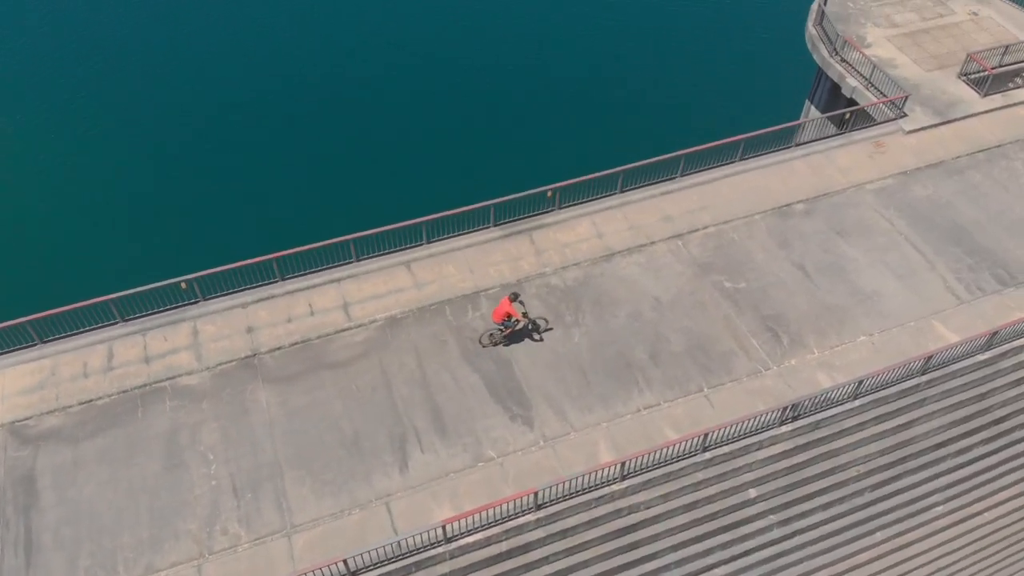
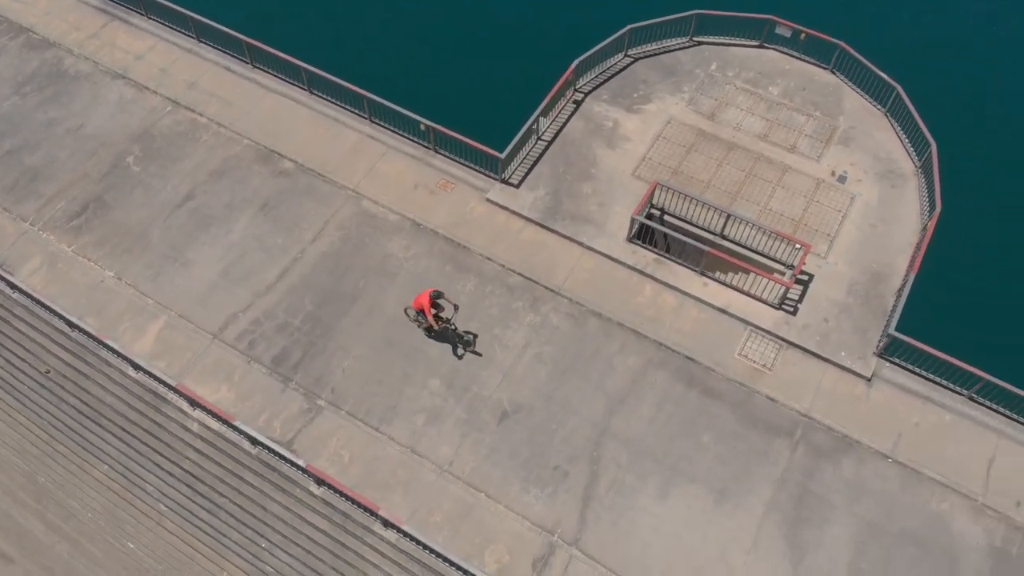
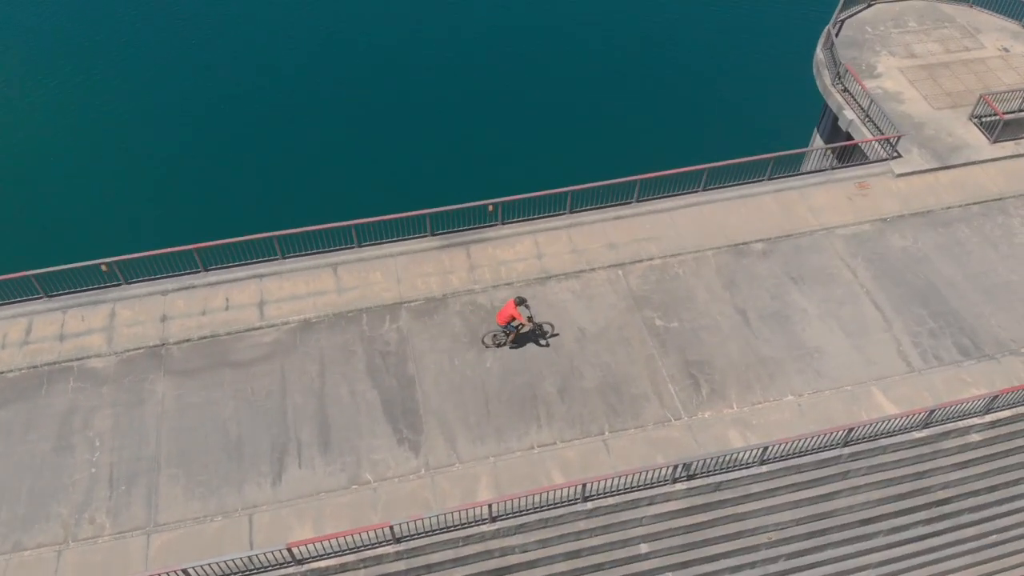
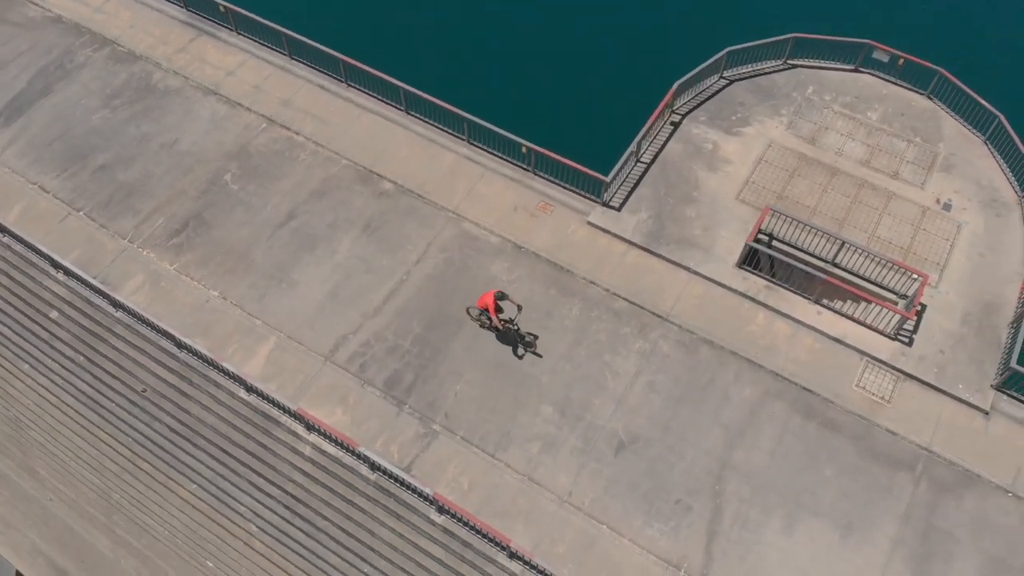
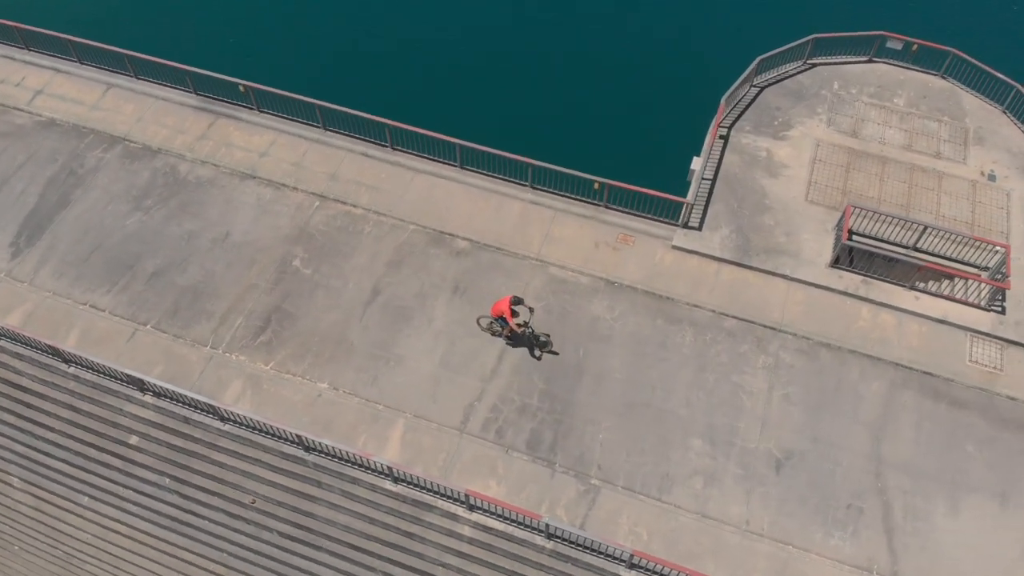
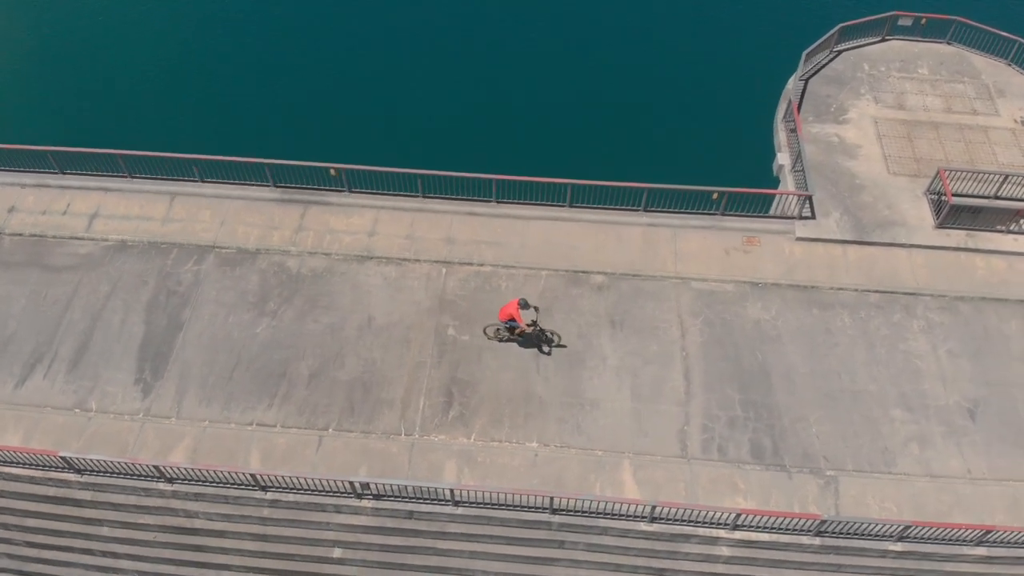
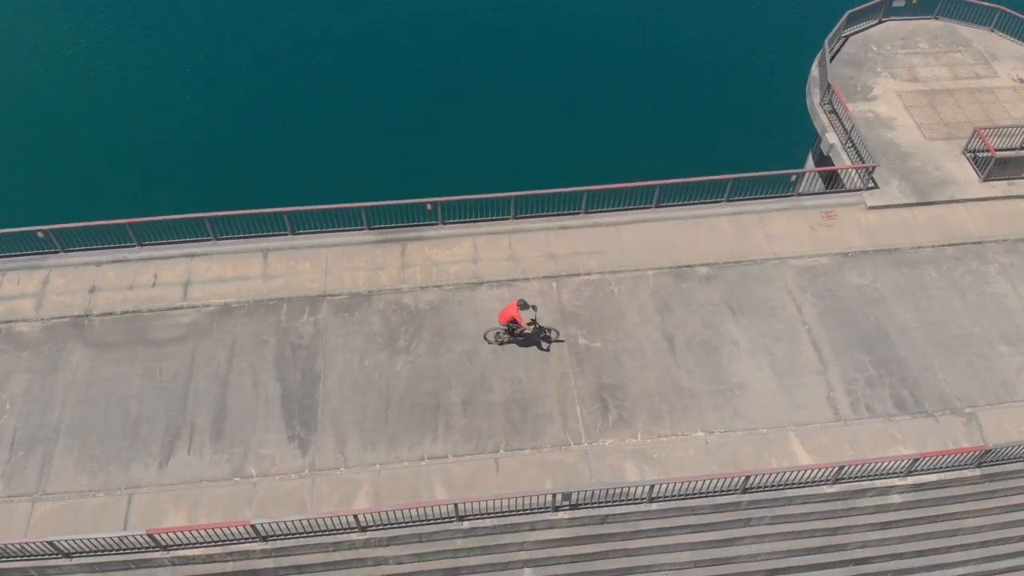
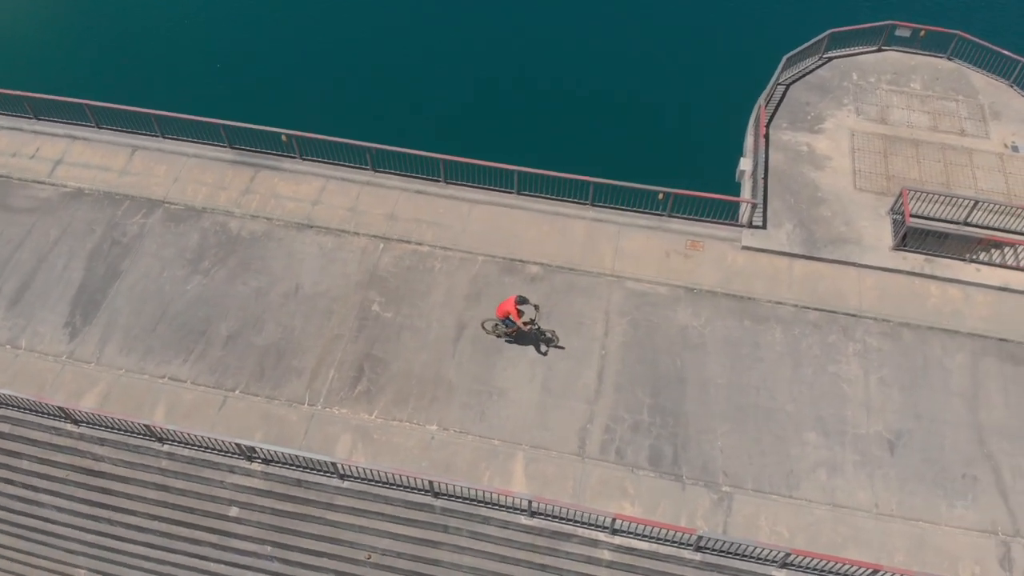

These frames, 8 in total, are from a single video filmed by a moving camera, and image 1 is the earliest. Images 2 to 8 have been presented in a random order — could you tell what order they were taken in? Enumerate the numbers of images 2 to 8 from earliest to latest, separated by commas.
3, 7, 6, 8, 5, 4, 2
